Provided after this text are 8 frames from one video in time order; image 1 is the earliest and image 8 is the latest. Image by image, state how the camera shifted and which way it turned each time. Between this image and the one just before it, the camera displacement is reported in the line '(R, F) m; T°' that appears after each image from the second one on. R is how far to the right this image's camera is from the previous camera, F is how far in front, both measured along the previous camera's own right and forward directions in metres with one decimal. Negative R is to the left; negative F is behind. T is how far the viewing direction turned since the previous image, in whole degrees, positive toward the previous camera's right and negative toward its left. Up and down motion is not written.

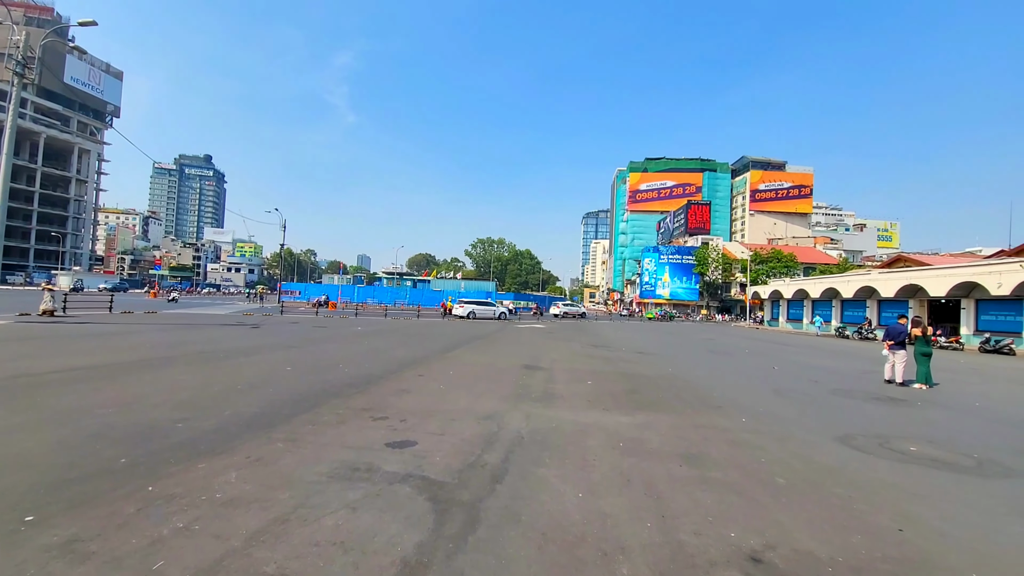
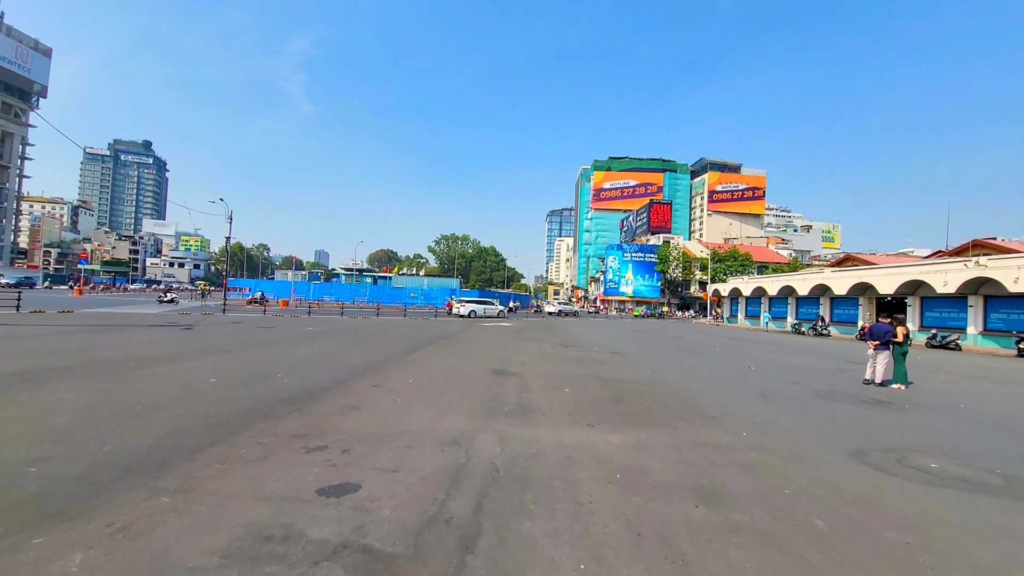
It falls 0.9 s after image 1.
(-0.1, +1.2) m; +5°
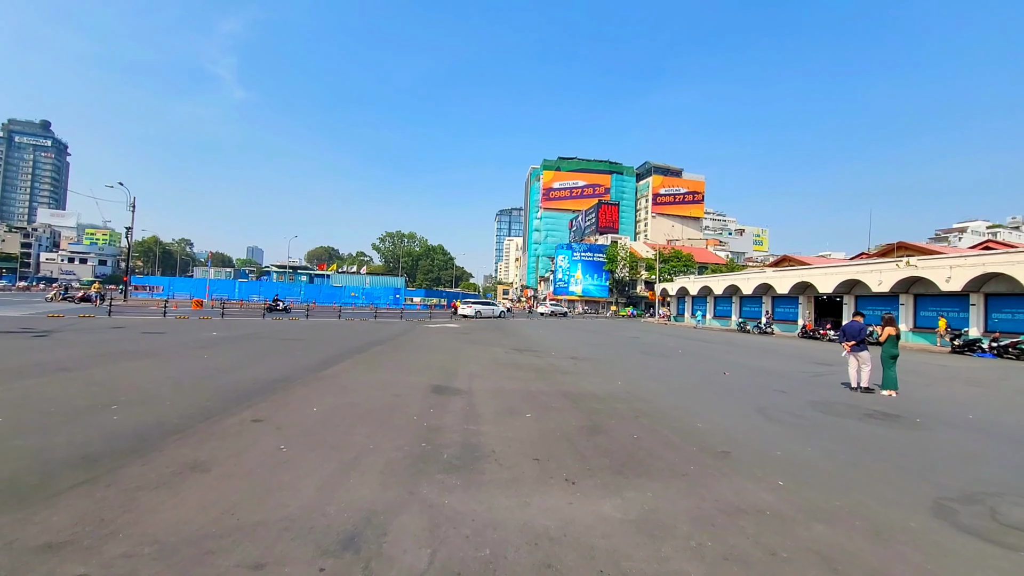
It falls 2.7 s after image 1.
(+0.1, +2.2) m; +7°
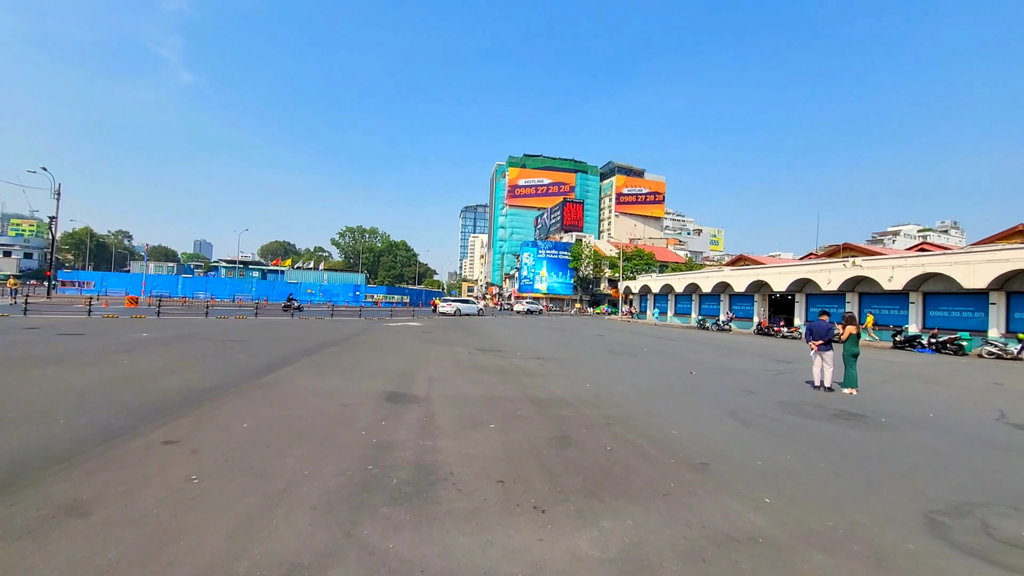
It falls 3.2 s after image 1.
(0.0, +0.6) m; +5°
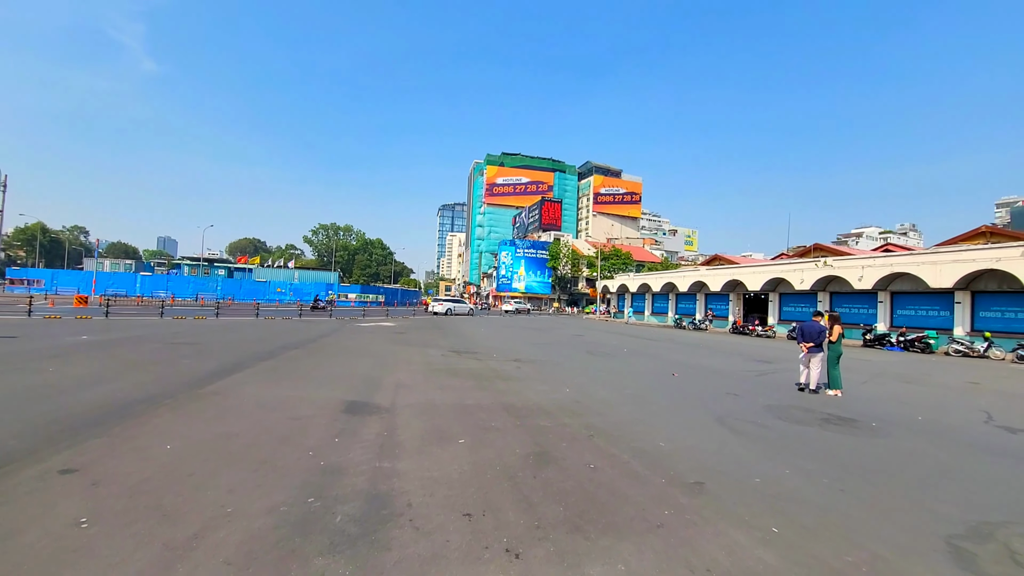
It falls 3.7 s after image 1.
(+0.1, +0.7) m; +3°
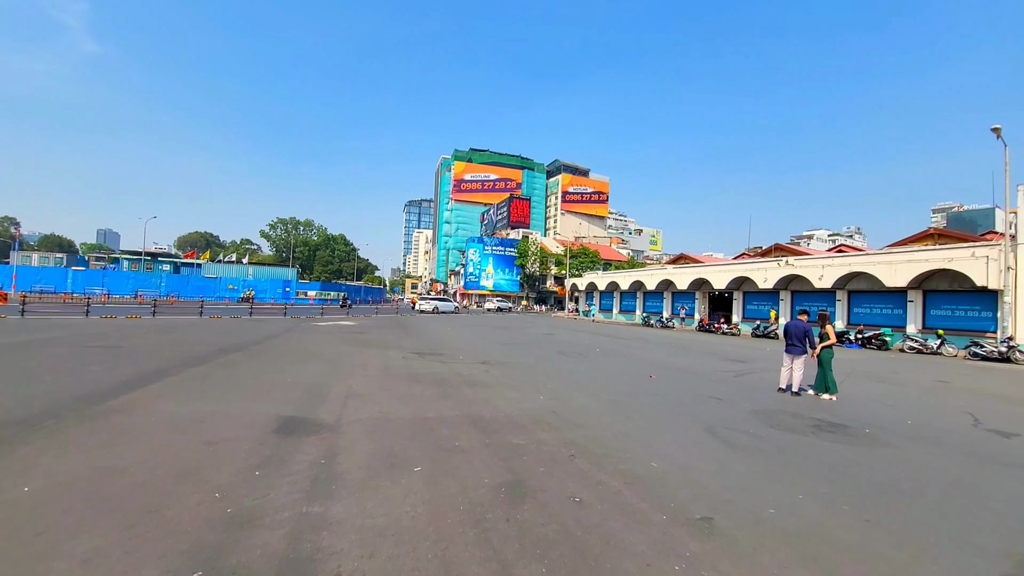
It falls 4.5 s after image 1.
(0.0, +0.9) m; +4°
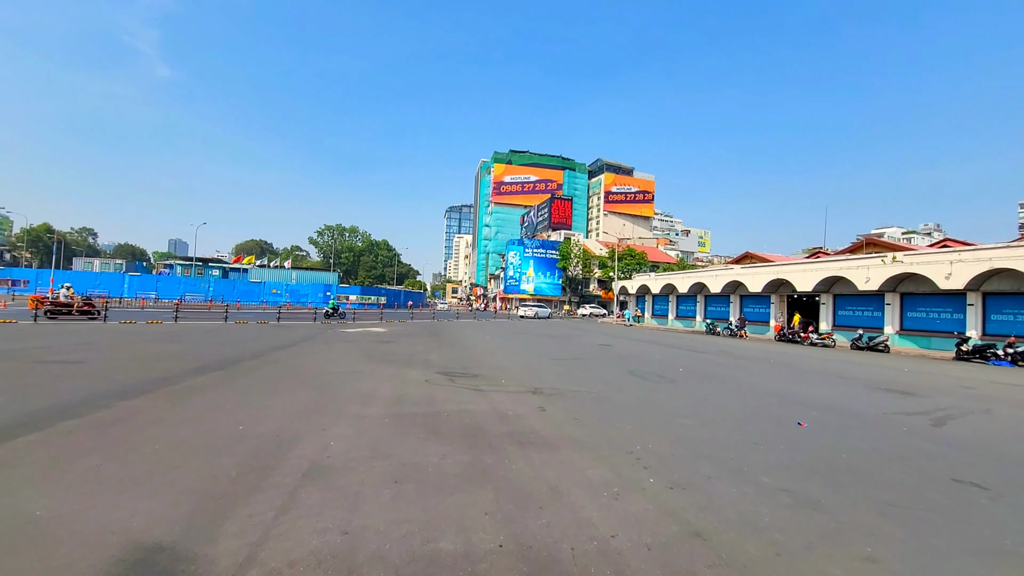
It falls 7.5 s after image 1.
(-0.5, +3.4) m; -5°
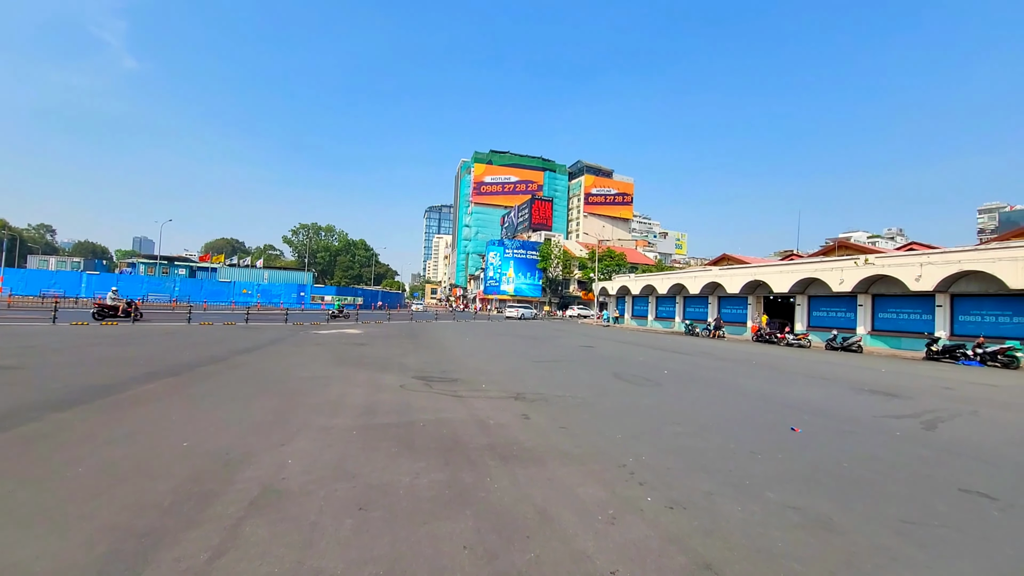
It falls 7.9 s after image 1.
(0.0, +0.5) m; +3°
